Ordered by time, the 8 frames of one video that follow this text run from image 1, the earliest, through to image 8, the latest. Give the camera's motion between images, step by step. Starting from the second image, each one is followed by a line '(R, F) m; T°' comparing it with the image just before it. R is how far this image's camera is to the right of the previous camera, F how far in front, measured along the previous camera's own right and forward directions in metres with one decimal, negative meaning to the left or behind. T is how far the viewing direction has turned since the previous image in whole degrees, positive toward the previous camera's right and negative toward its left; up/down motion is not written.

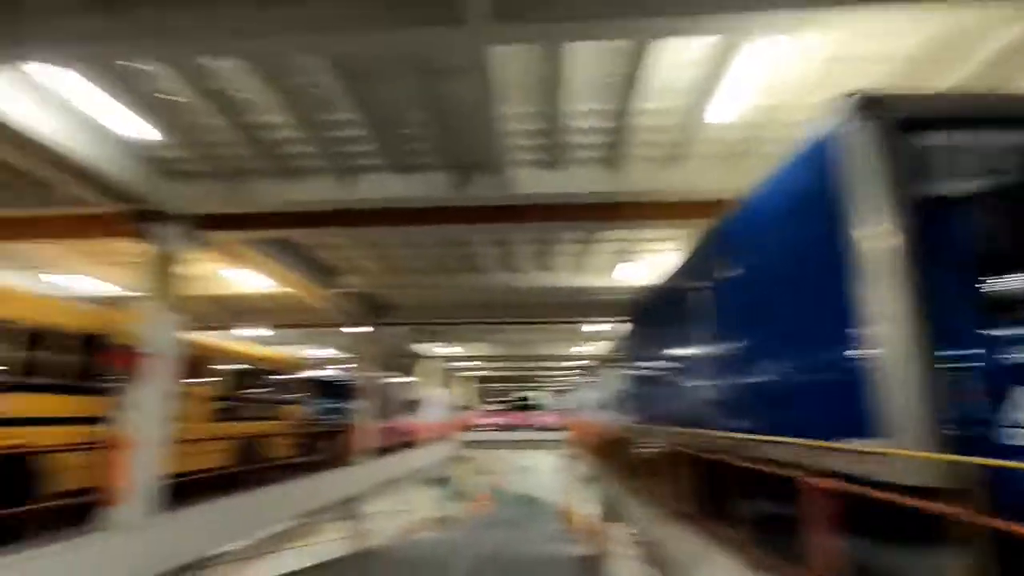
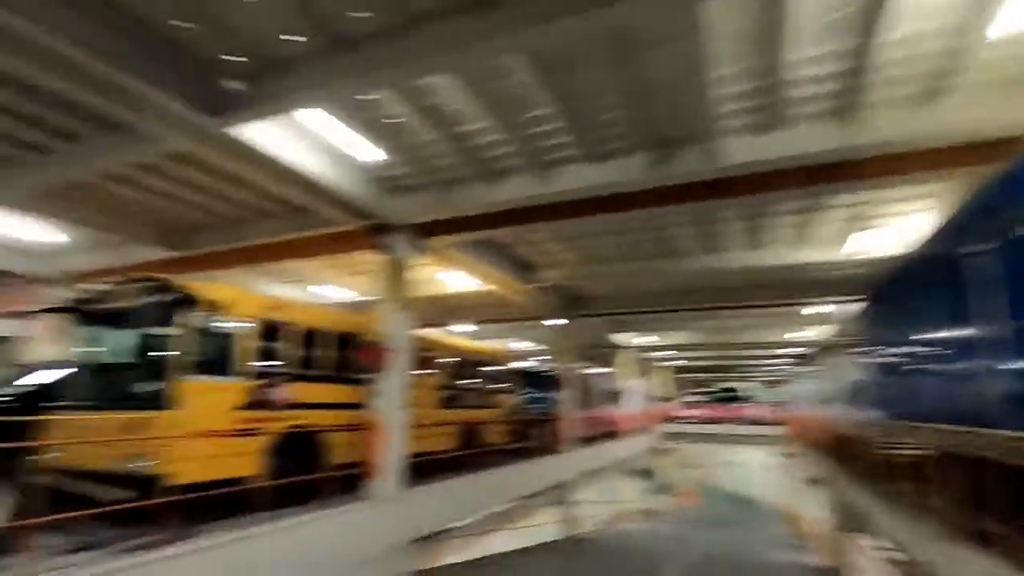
(-0.3, +0.1) m; -20°
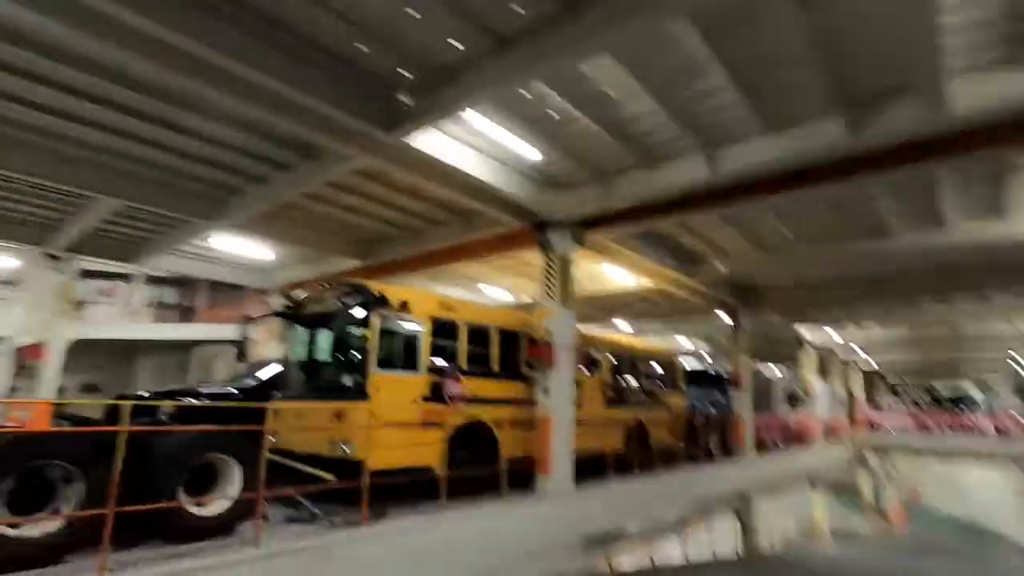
(-0.2, +0.2) m; -16°
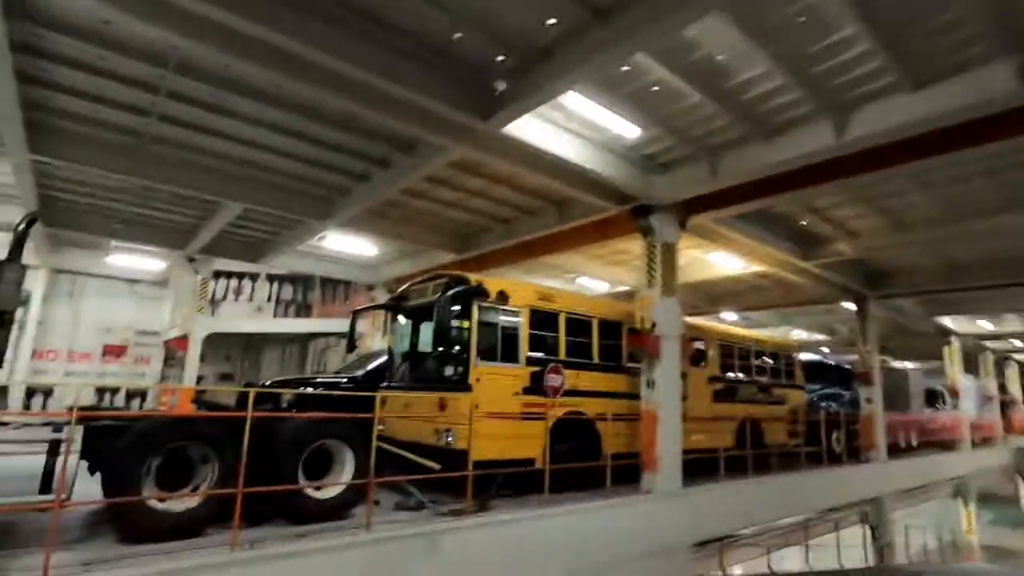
(-0.1, +0.2) m; -10°
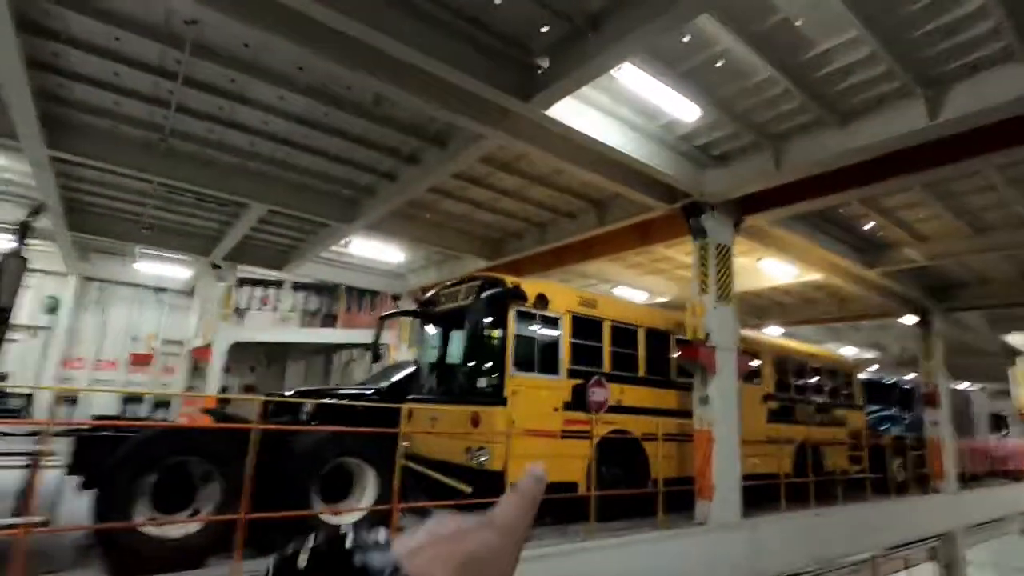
(-0.2, +0.7) m; -3°
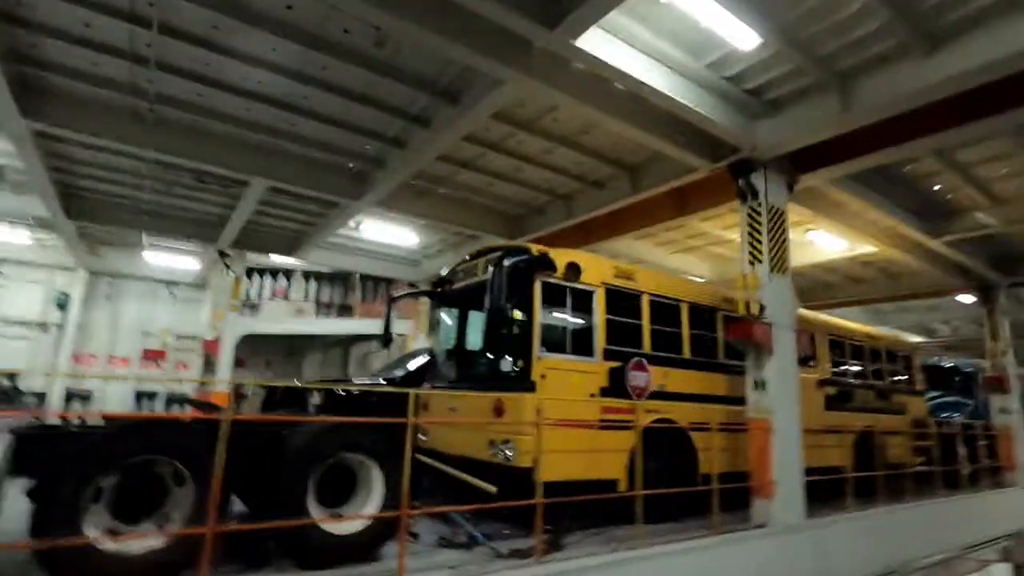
(-0.1, +0.8) m; -2°
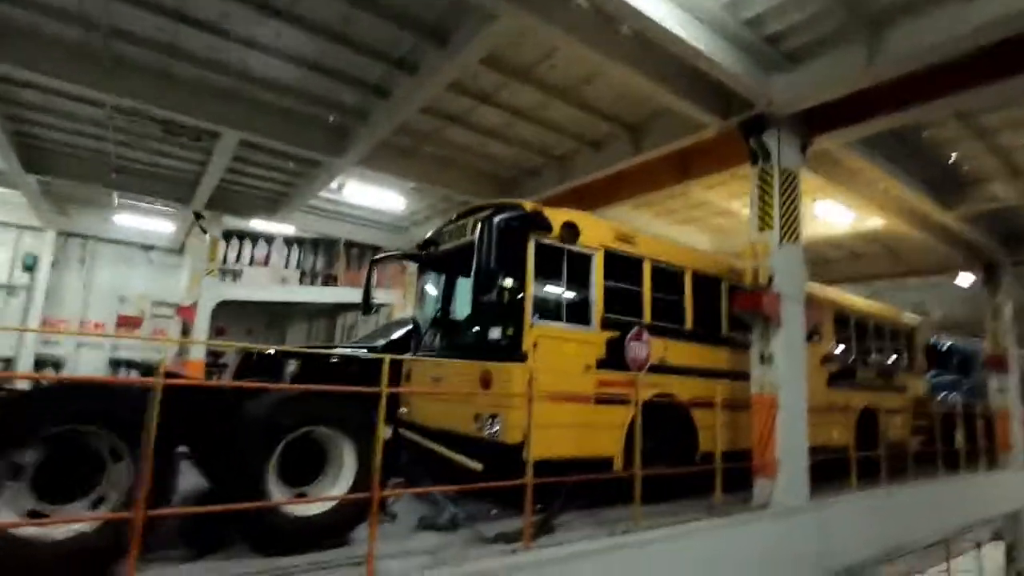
(0.0, +0.5) m; +1°
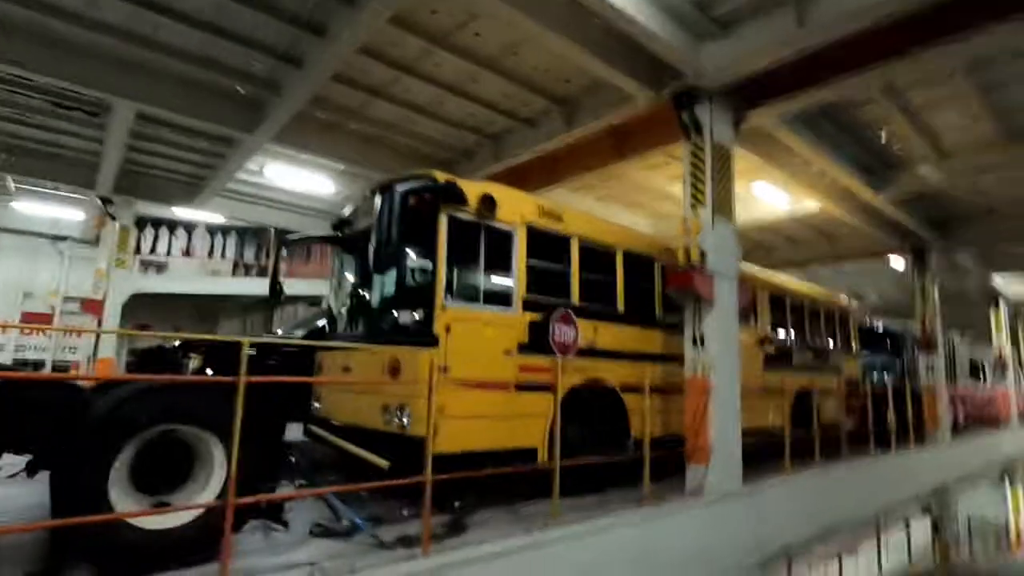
(+0.4, +0.4) m; +4°
